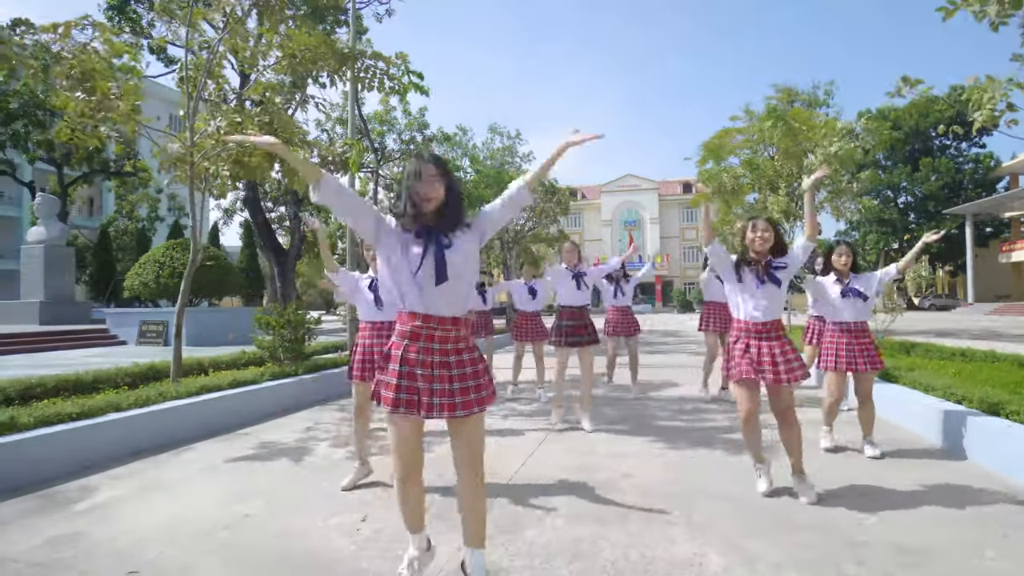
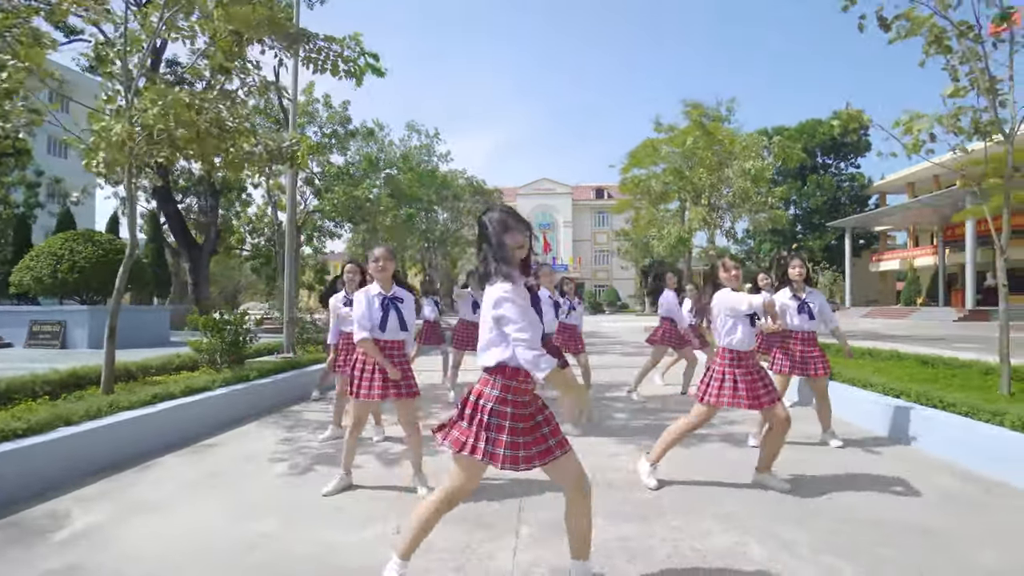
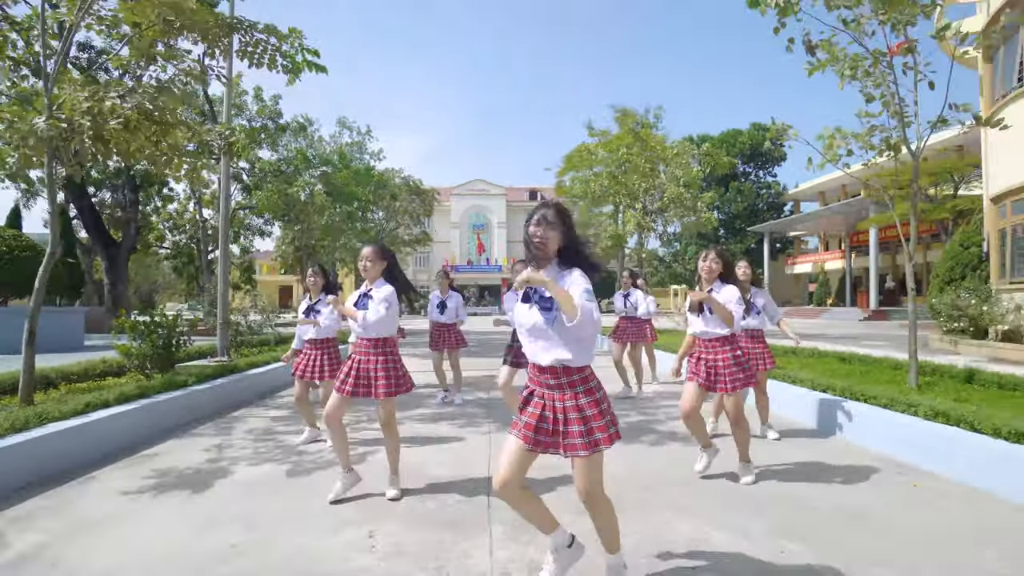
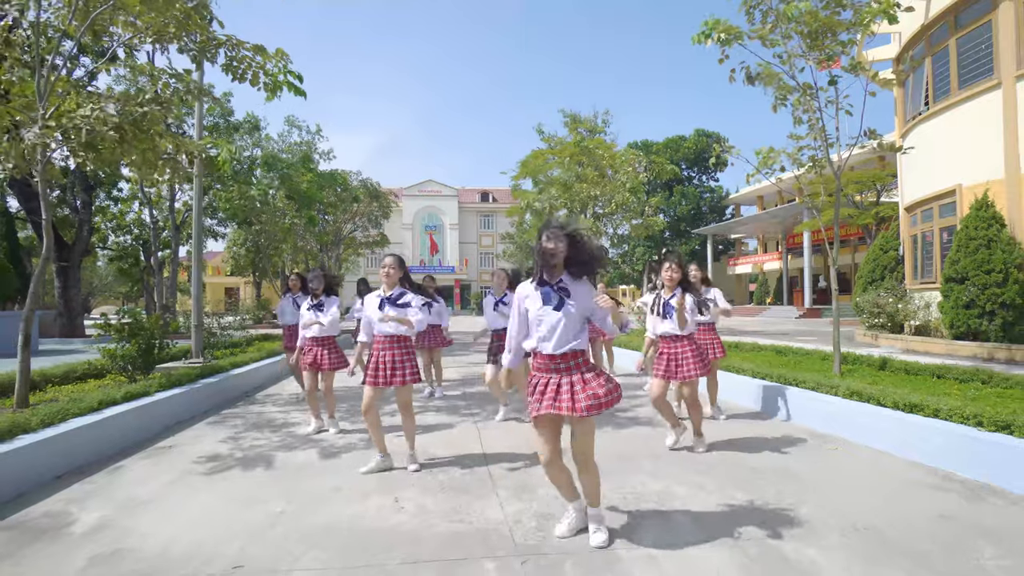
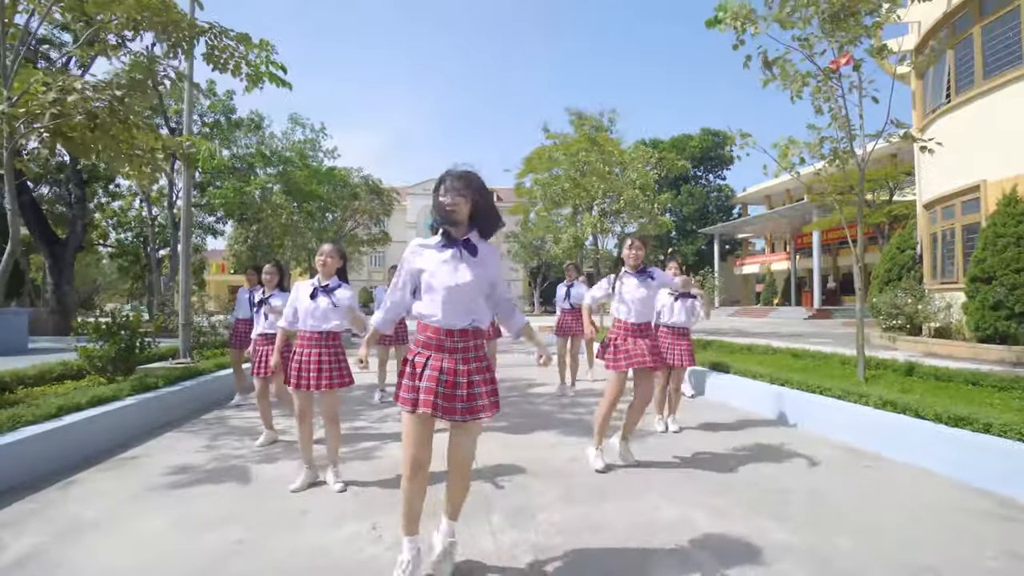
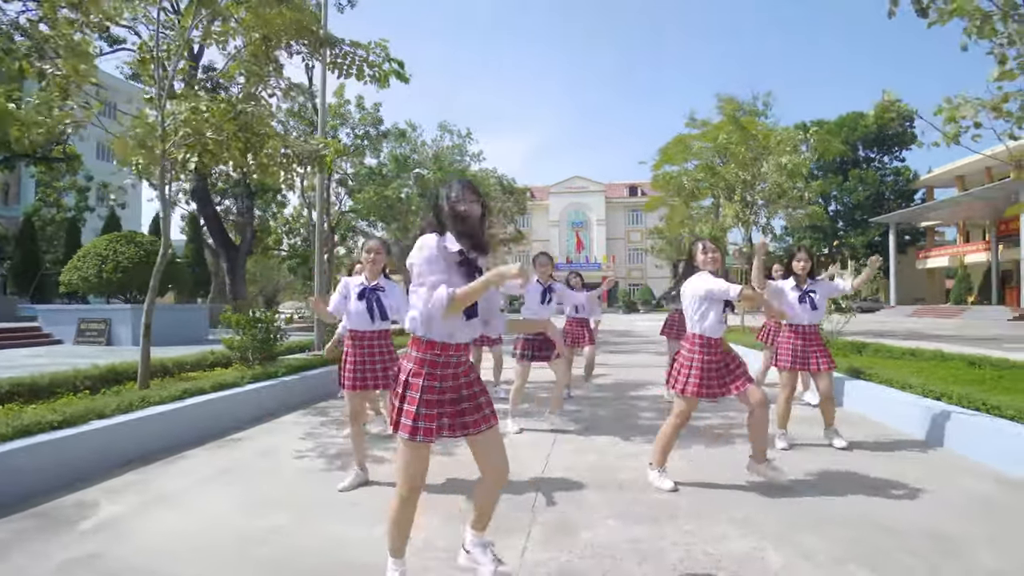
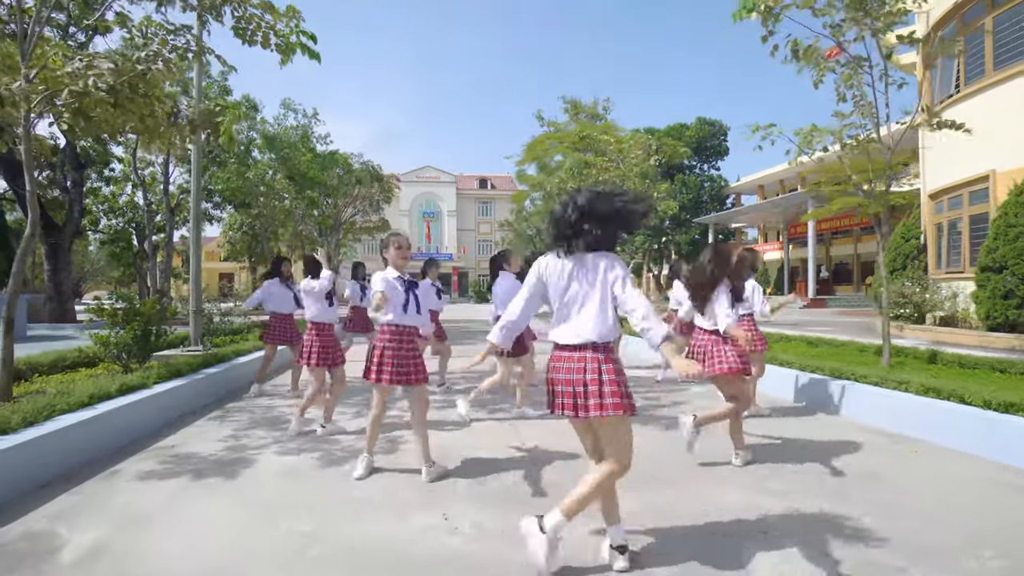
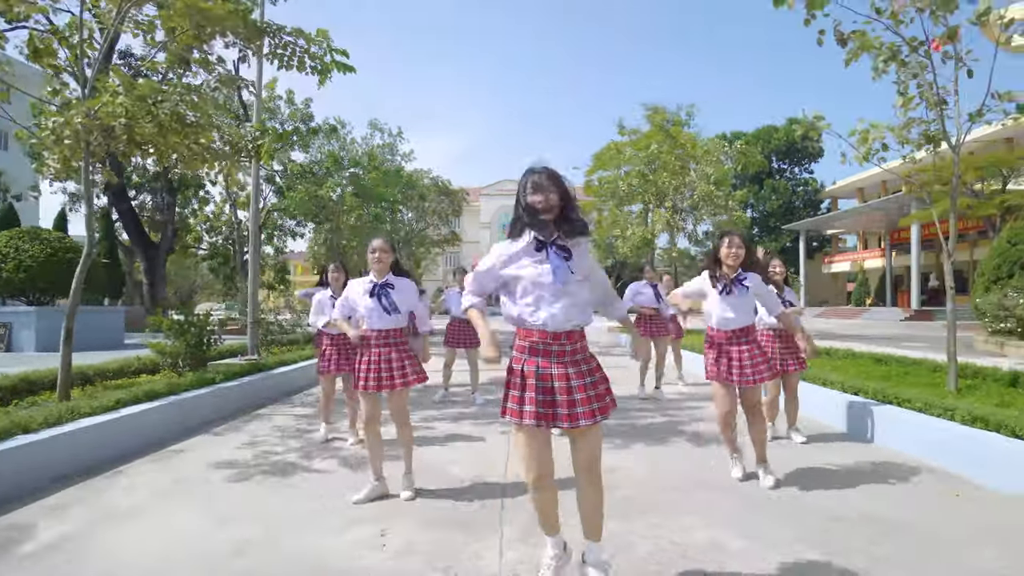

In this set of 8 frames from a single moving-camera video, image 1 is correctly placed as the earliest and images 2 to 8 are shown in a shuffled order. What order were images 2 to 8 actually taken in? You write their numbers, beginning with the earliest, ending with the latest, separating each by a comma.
6, 2, 8, 3, 5, 4, 7
